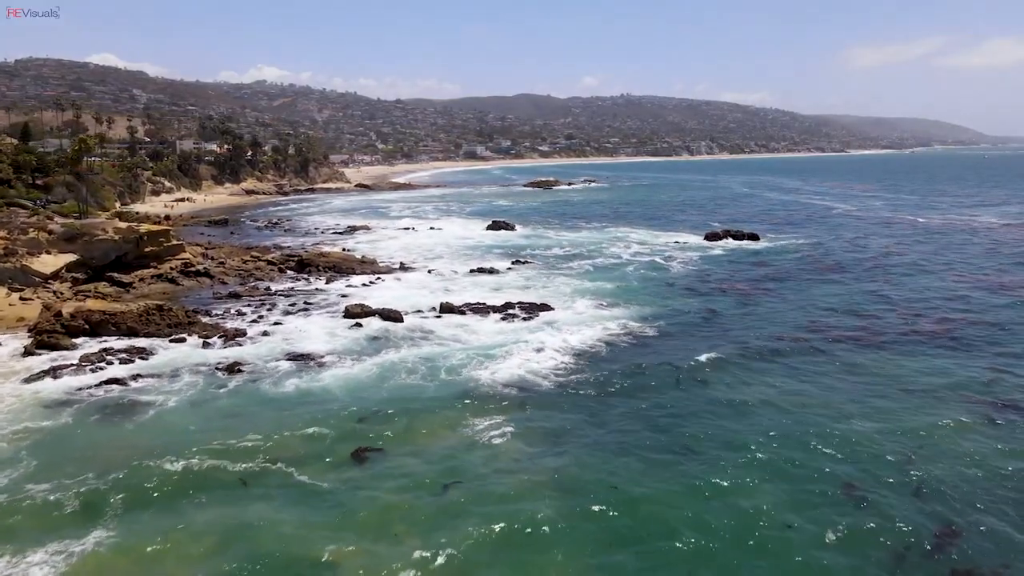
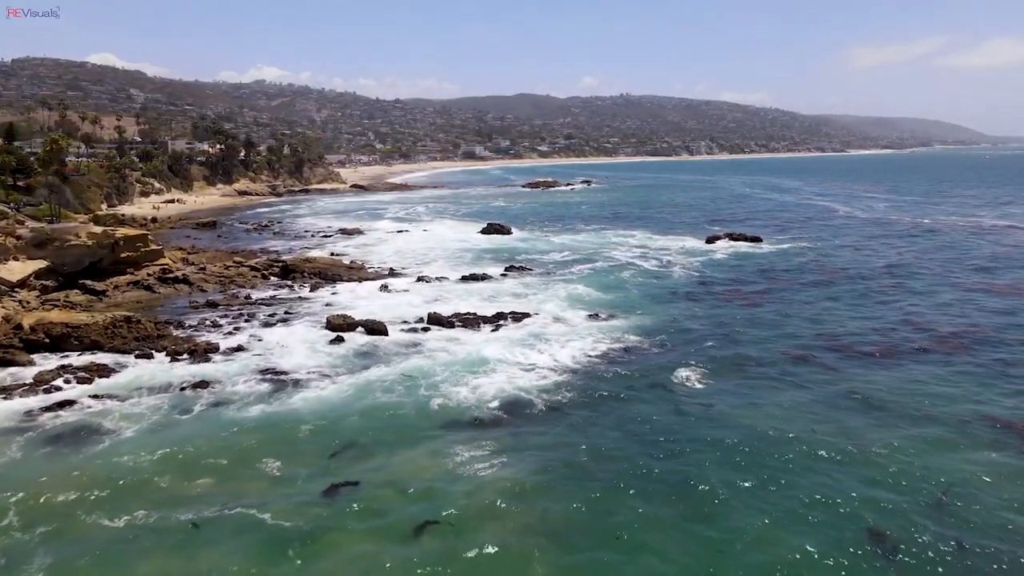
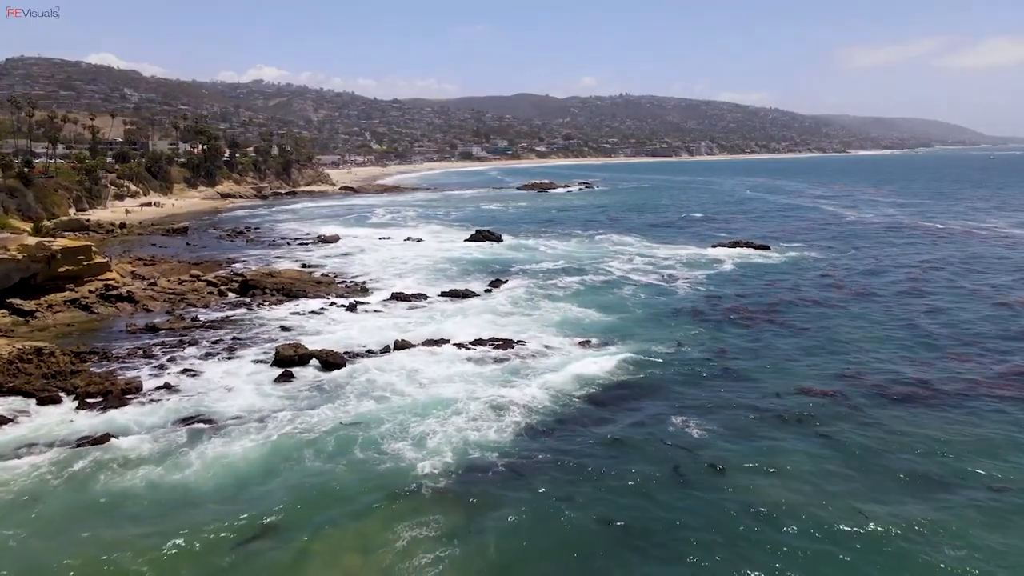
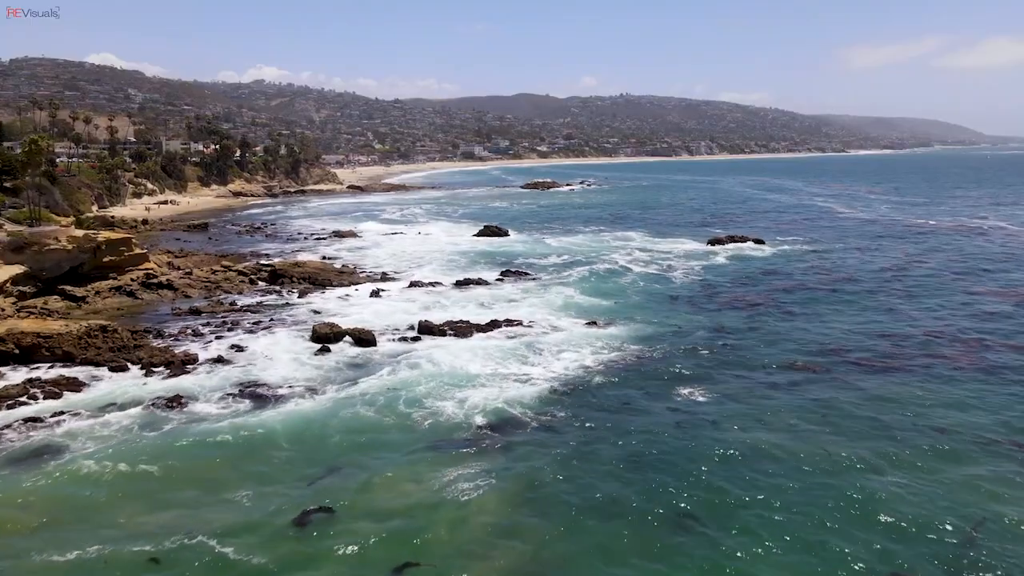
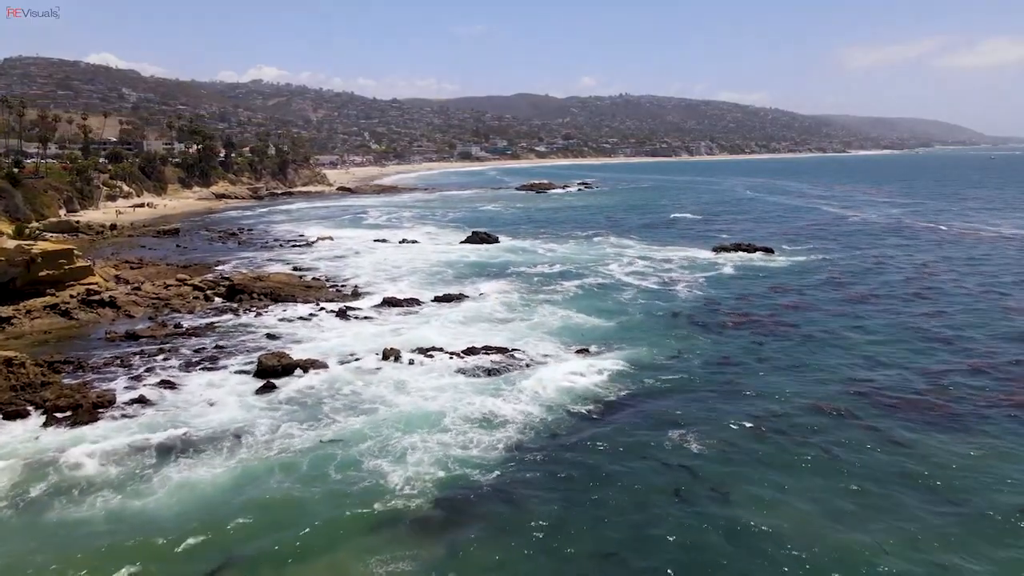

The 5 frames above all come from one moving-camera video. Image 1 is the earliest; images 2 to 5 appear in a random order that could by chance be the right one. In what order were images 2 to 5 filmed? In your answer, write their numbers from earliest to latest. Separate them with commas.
2, 4, 3, 5
